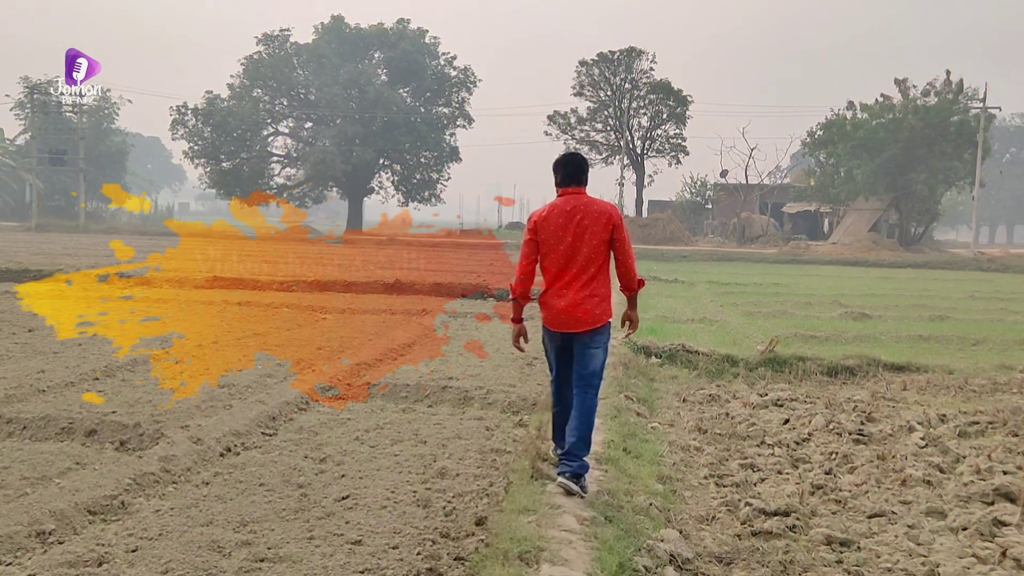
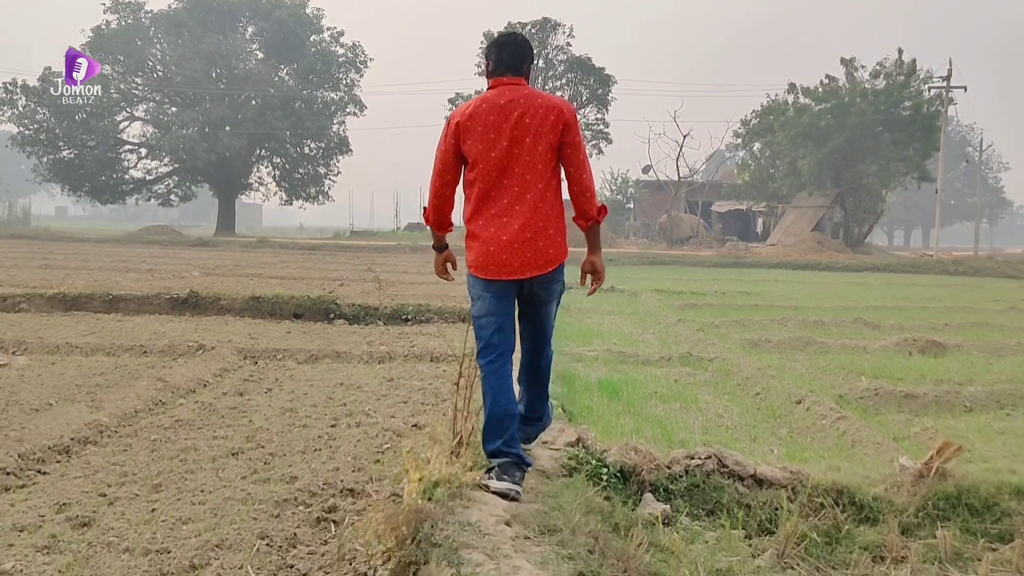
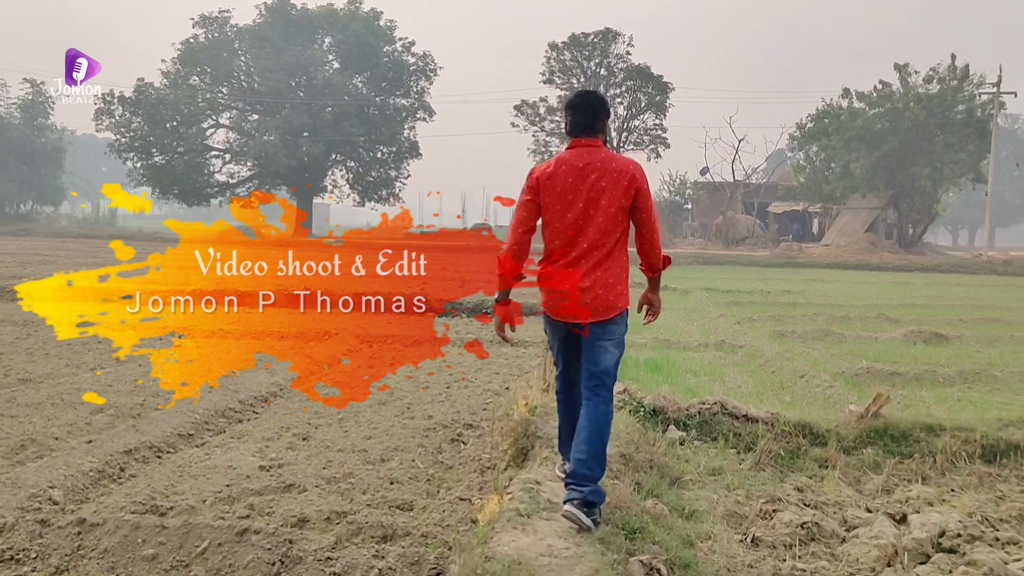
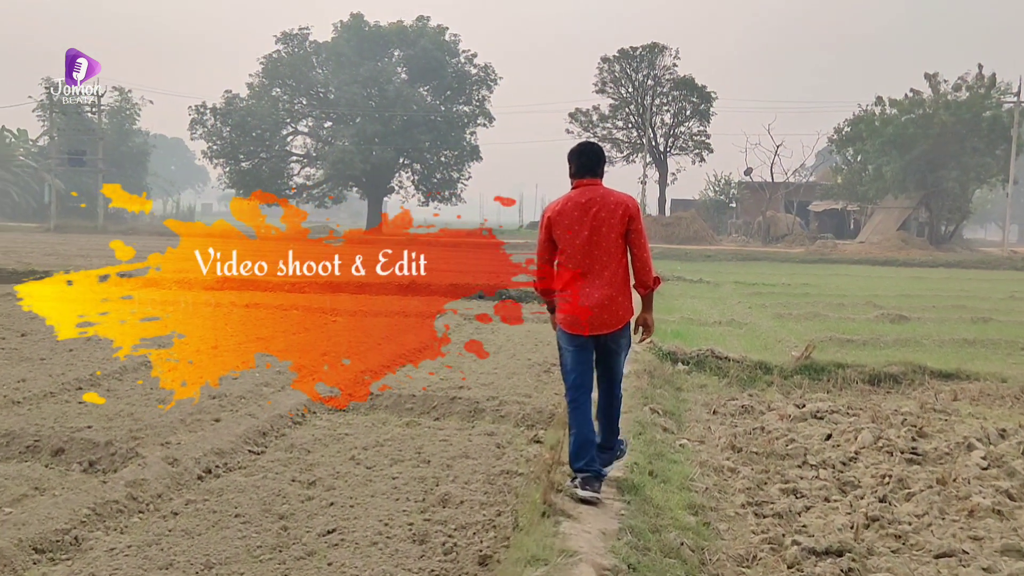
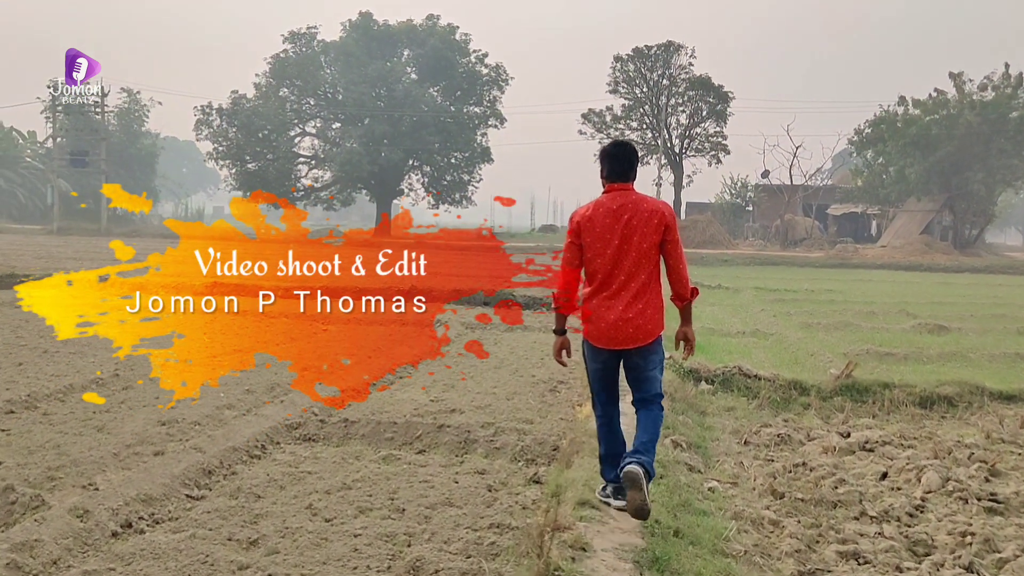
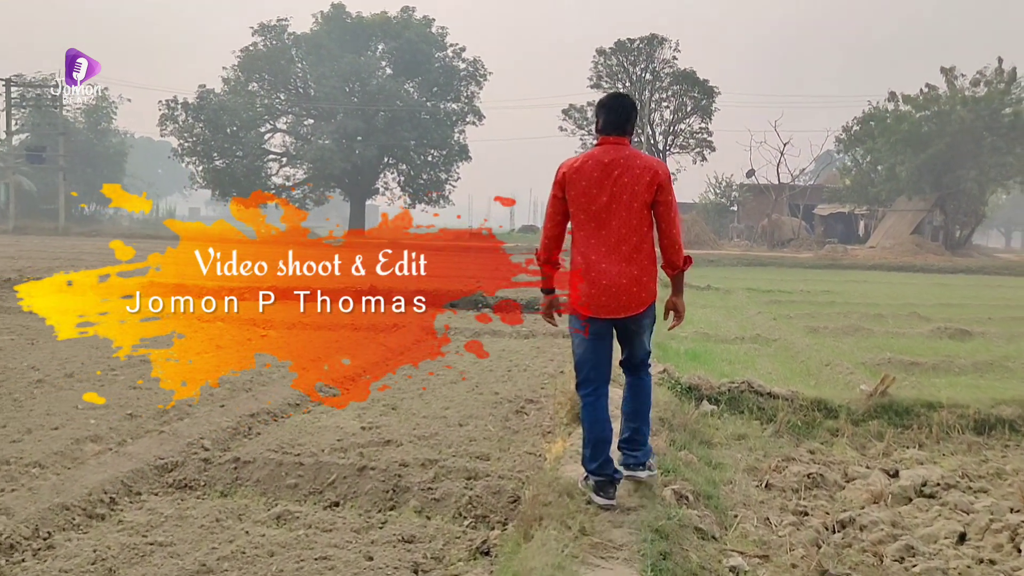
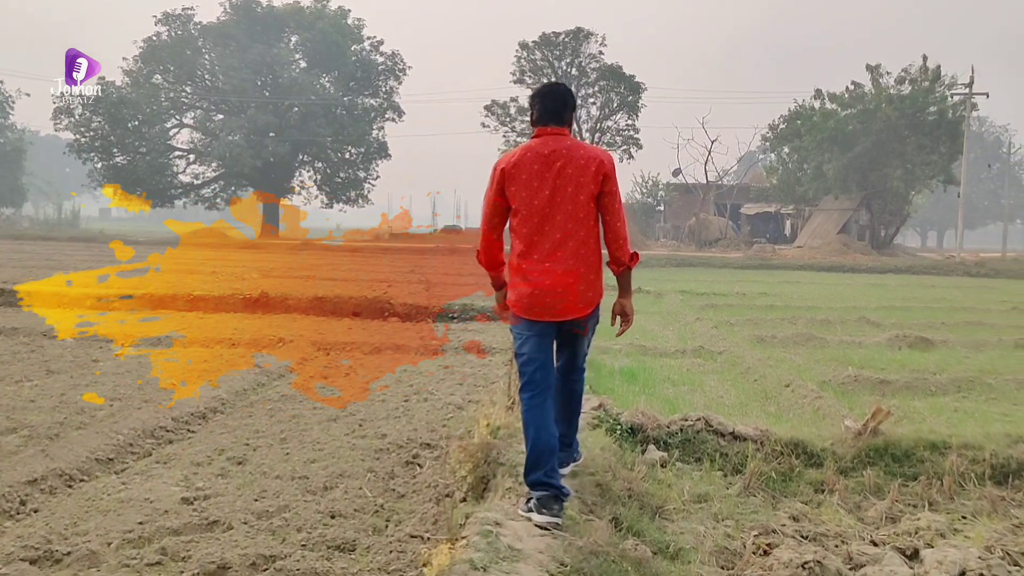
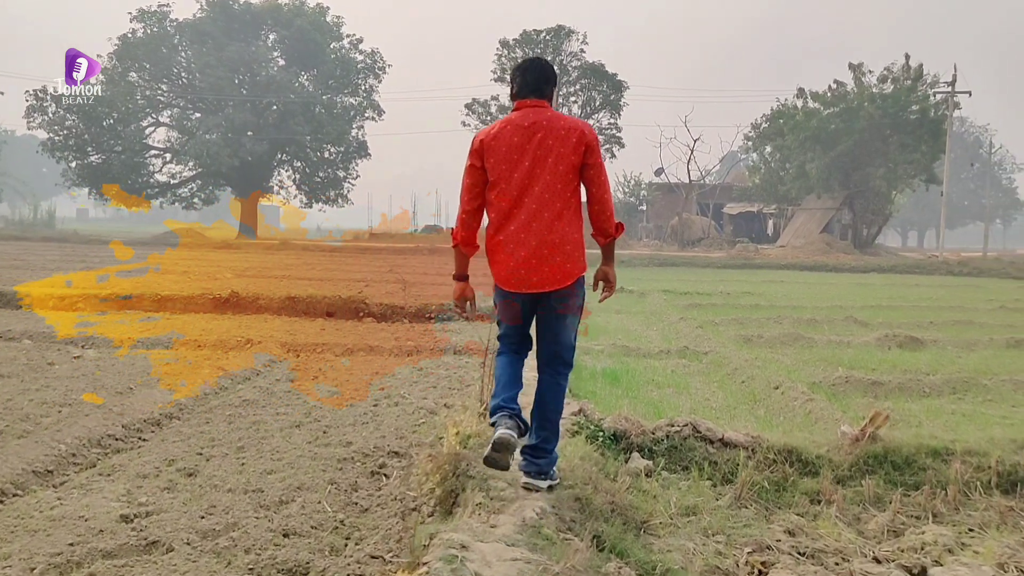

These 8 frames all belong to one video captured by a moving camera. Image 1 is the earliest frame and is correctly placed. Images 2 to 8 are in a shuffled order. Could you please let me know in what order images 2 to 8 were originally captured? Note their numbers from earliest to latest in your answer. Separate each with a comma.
4, 5, 6, 3, 7, 8, 2
